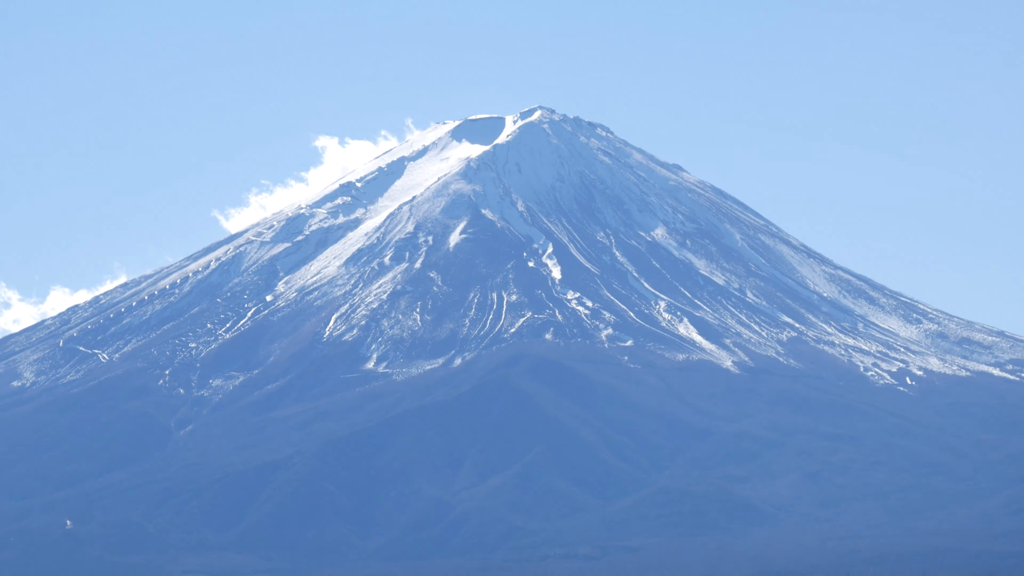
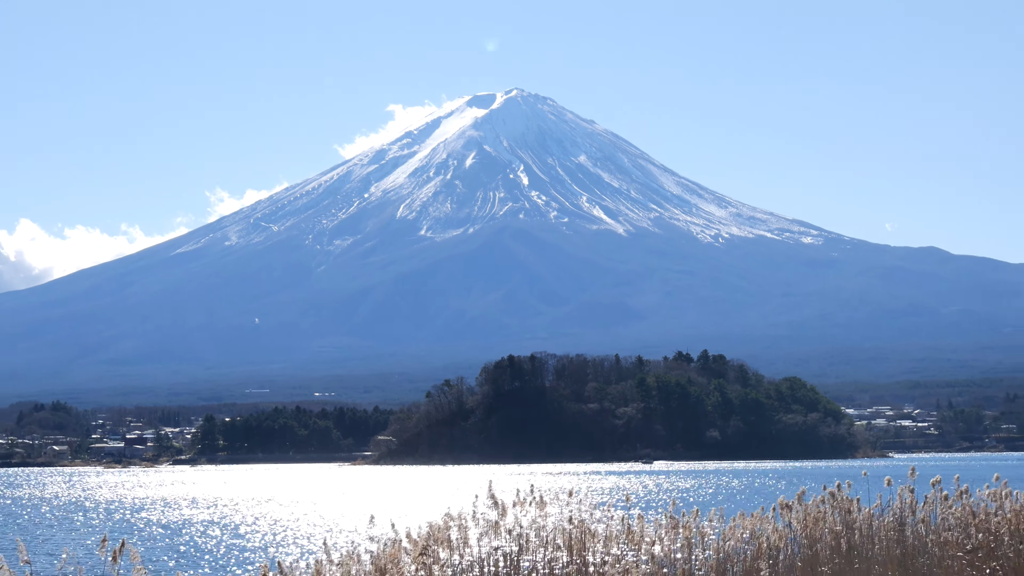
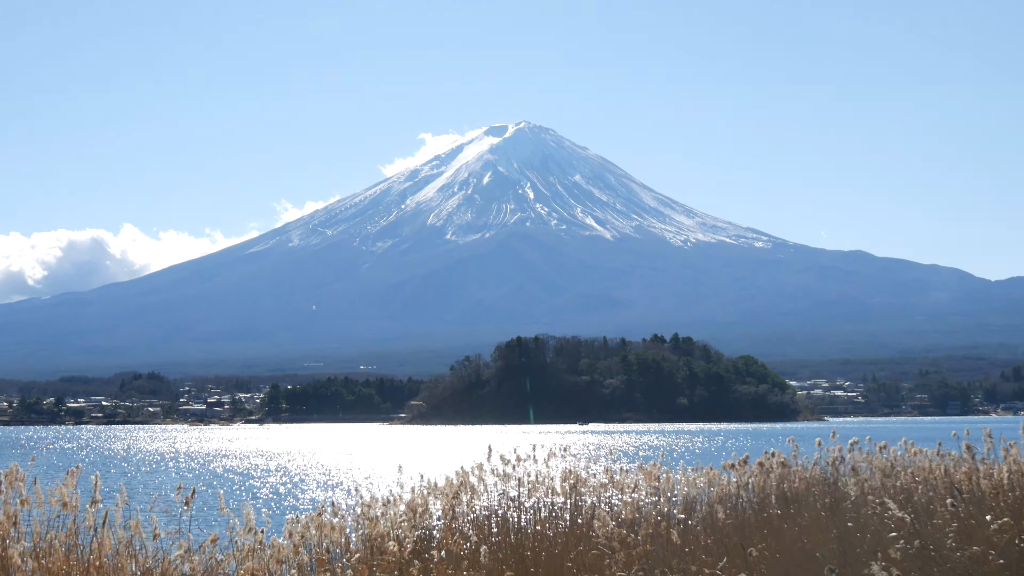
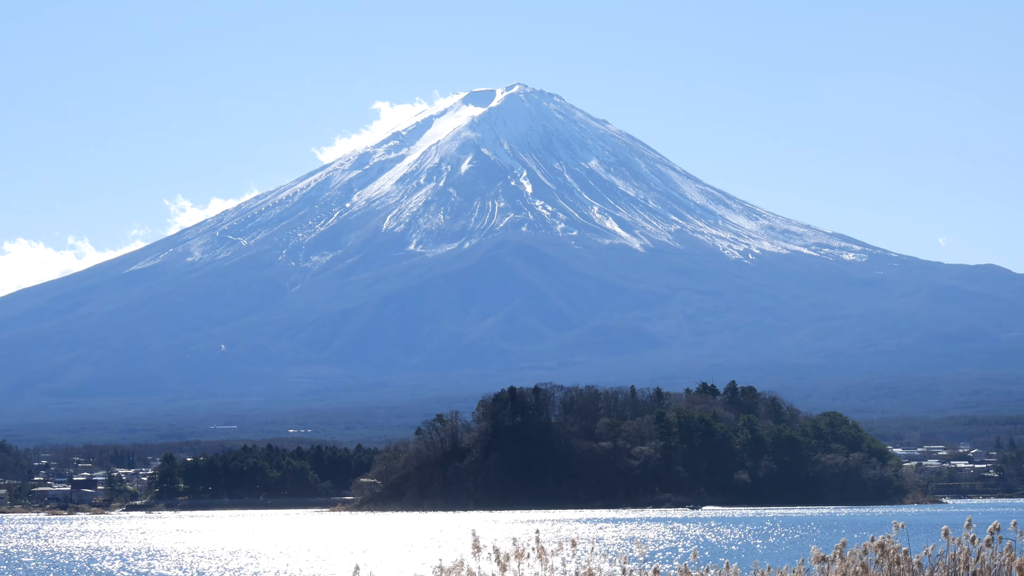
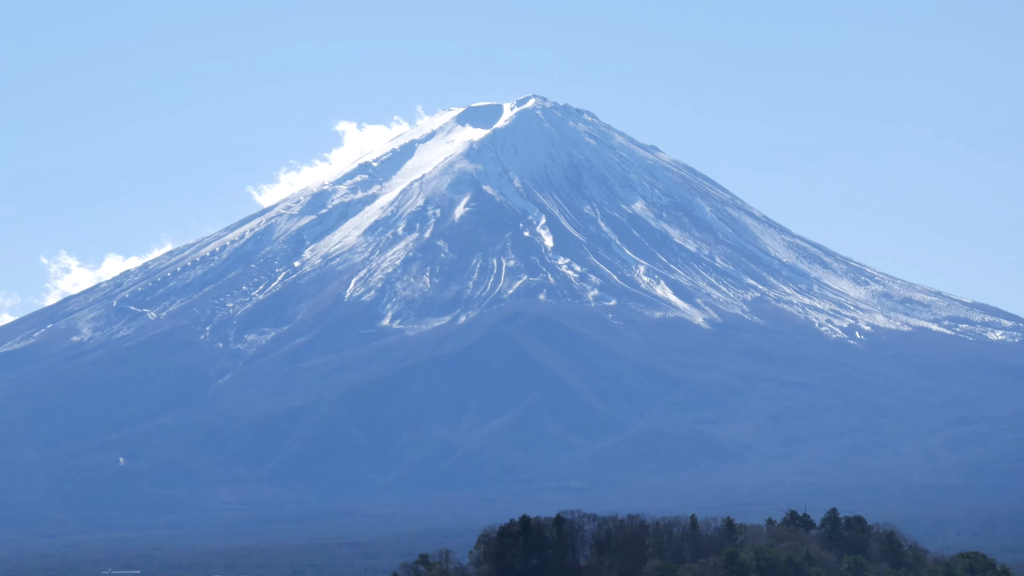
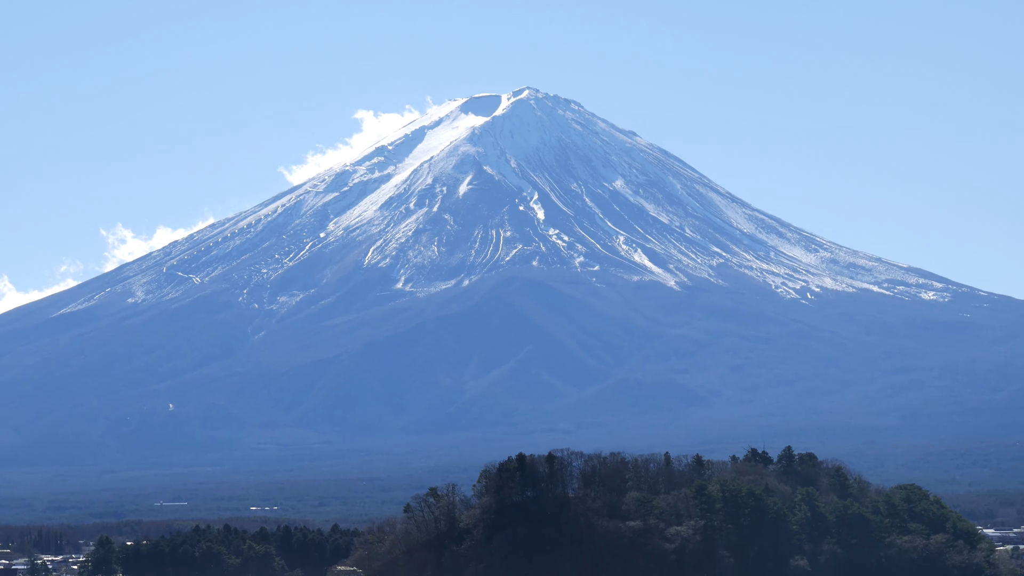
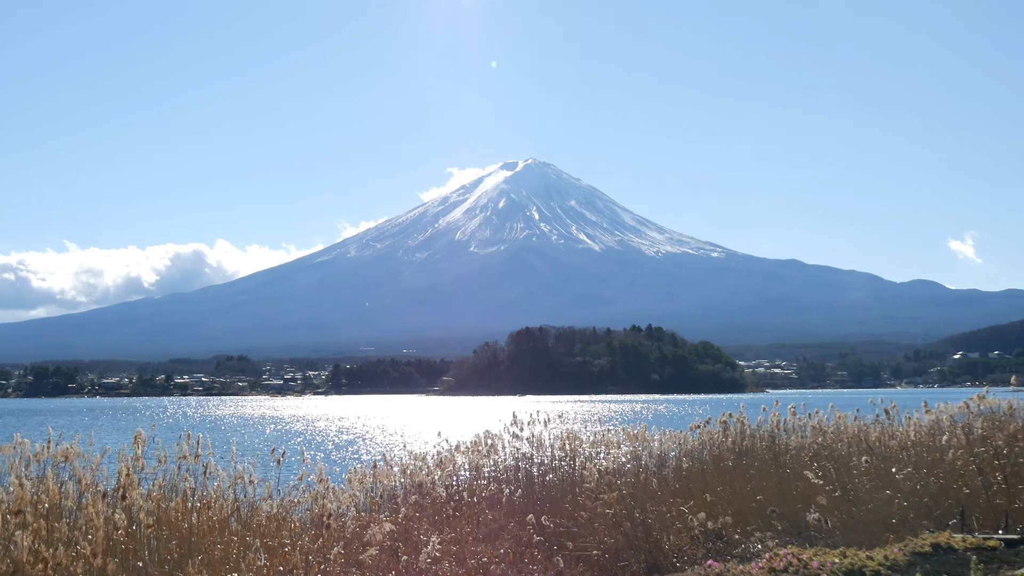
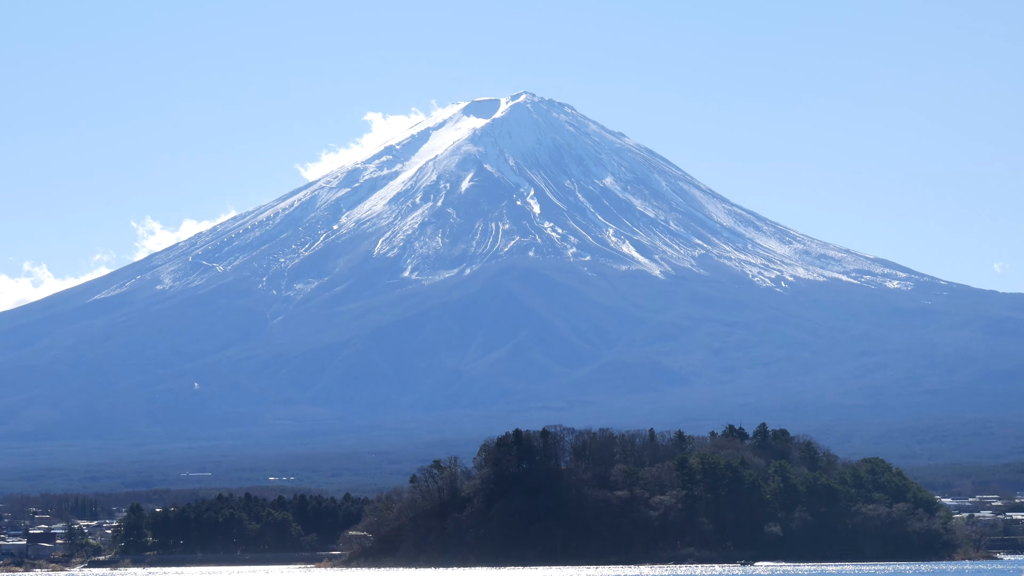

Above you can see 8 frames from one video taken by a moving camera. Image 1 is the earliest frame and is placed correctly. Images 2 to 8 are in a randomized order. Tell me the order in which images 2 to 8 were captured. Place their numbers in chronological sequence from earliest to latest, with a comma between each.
5, 6, 8, 4, 2, 3, 7
